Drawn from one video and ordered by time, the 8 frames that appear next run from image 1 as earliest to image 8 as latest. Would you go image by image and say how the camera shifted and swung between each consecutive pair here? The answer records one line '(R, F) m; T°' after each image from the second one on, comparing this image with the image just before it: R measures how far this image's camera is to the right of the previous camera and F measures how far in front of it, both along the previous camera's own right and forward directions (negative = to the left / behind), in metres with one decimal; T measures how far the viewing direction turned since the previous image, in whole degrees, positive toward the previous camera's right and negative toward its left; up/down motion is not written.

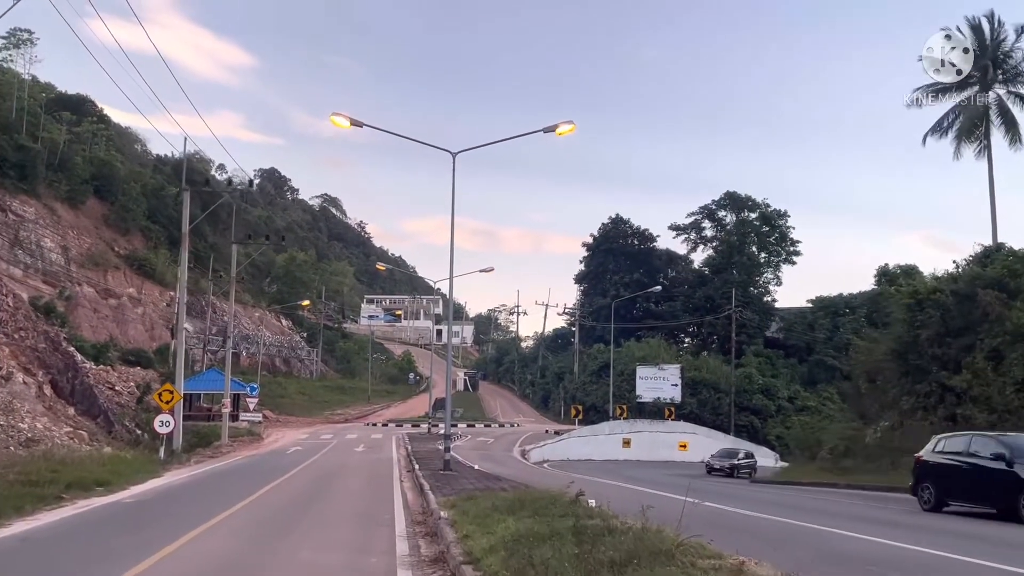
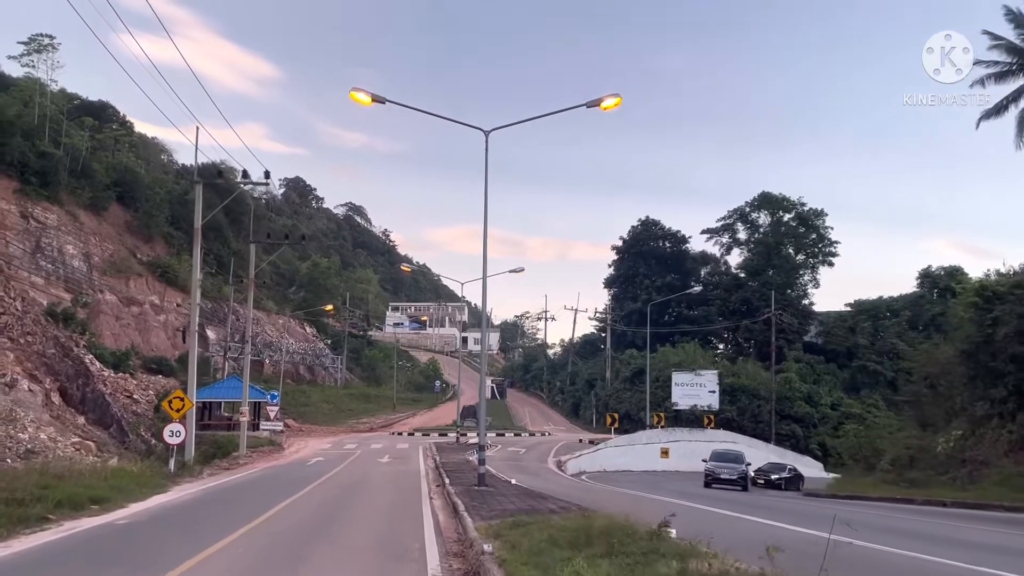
(-0.4, +2.1) m; -2°
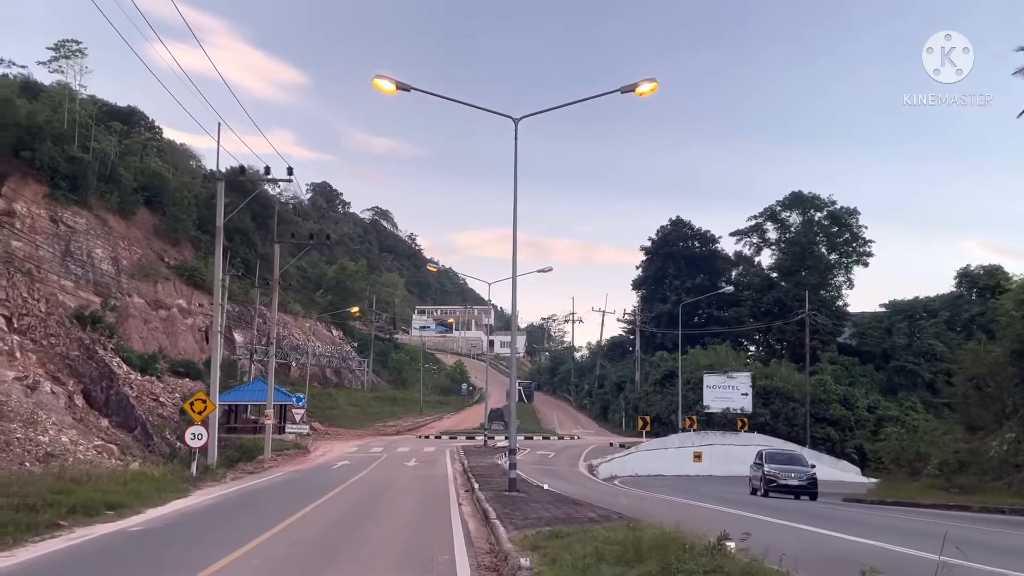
(-0.1, +0.8) m; -2°
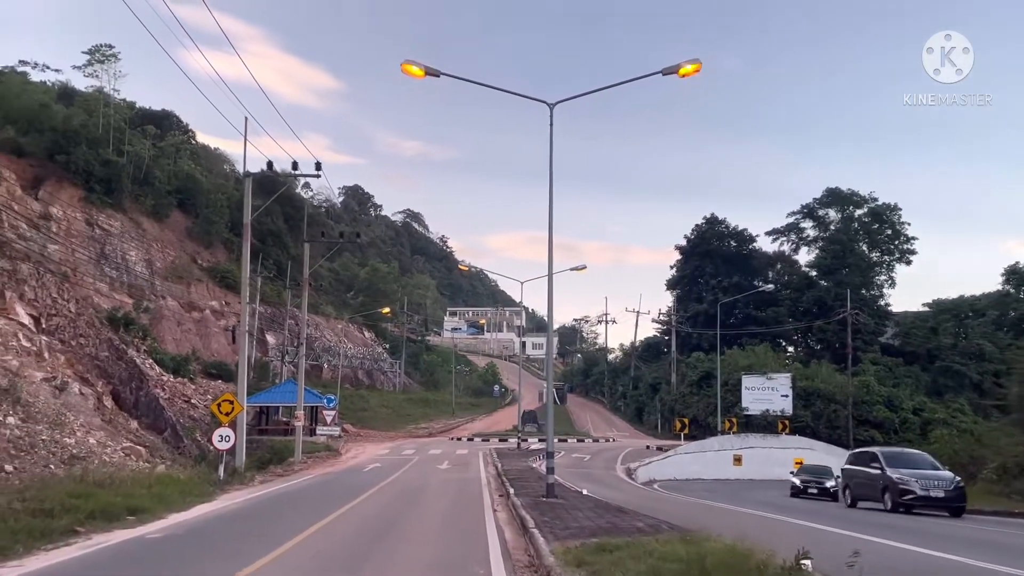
(-0.1, +0.9) m; -2°
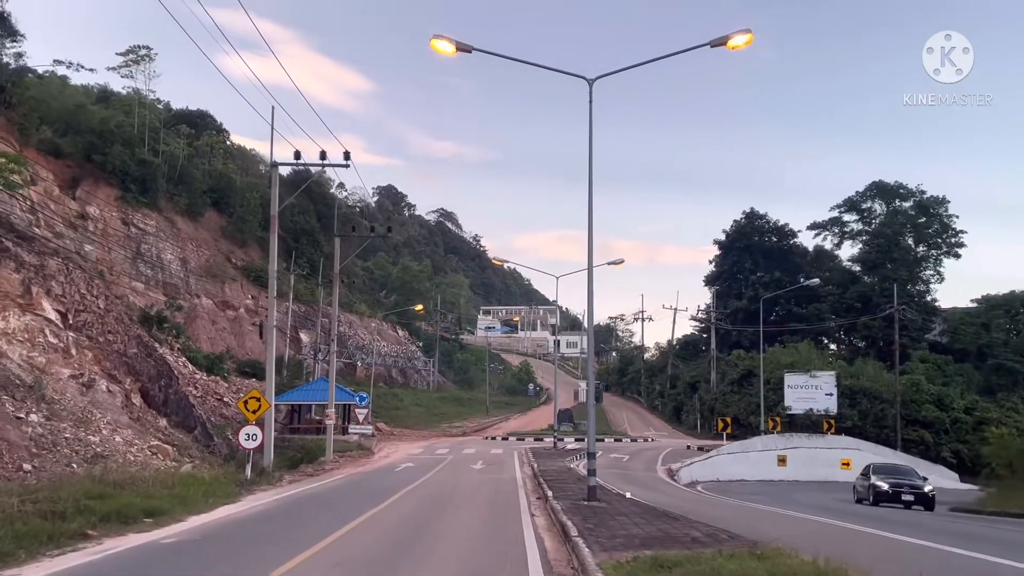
(-0.1, +1.0) m; -2°
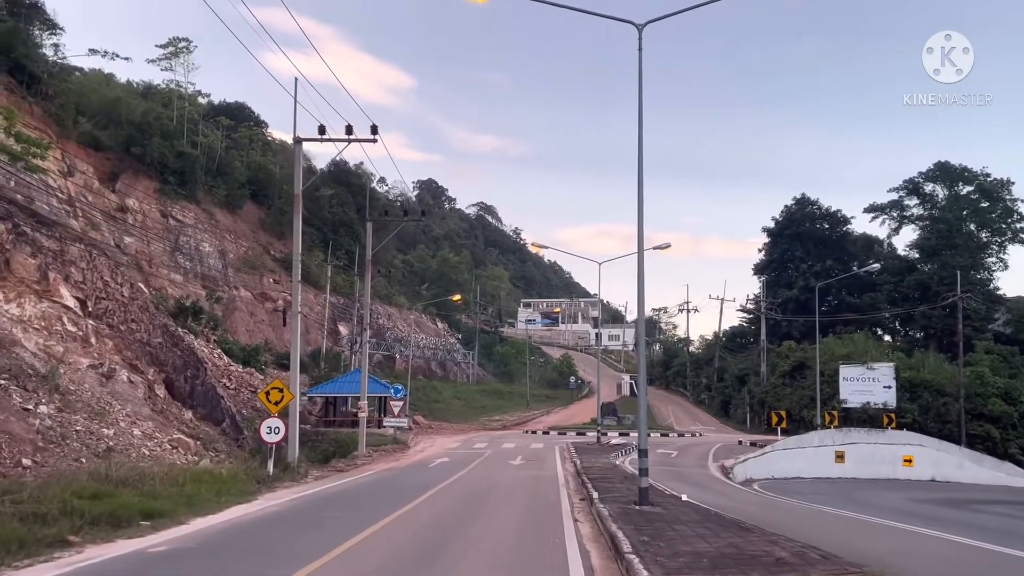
(0.0, +1.7) m; -3°
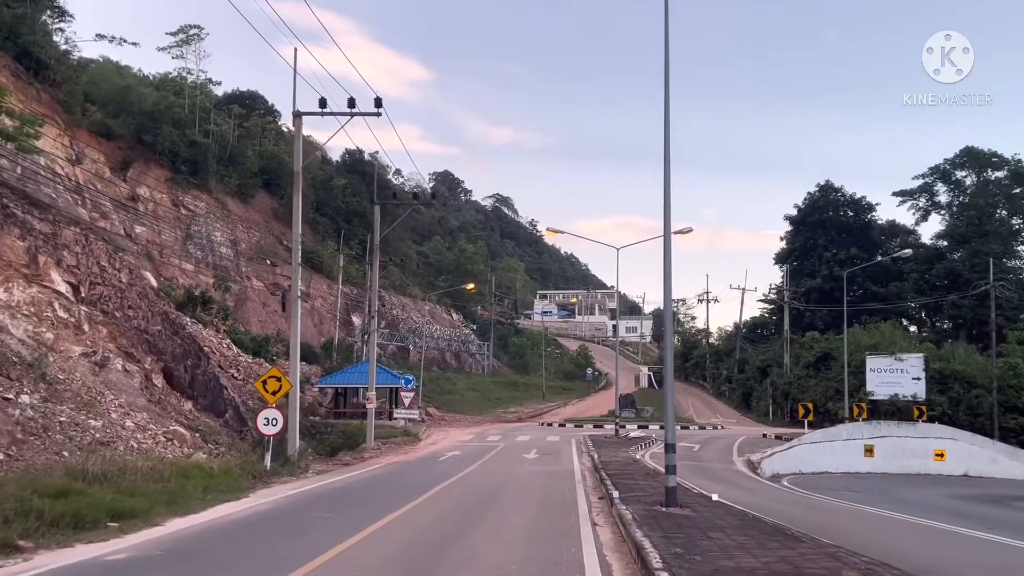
(+0.1, +1.4) m; -1°
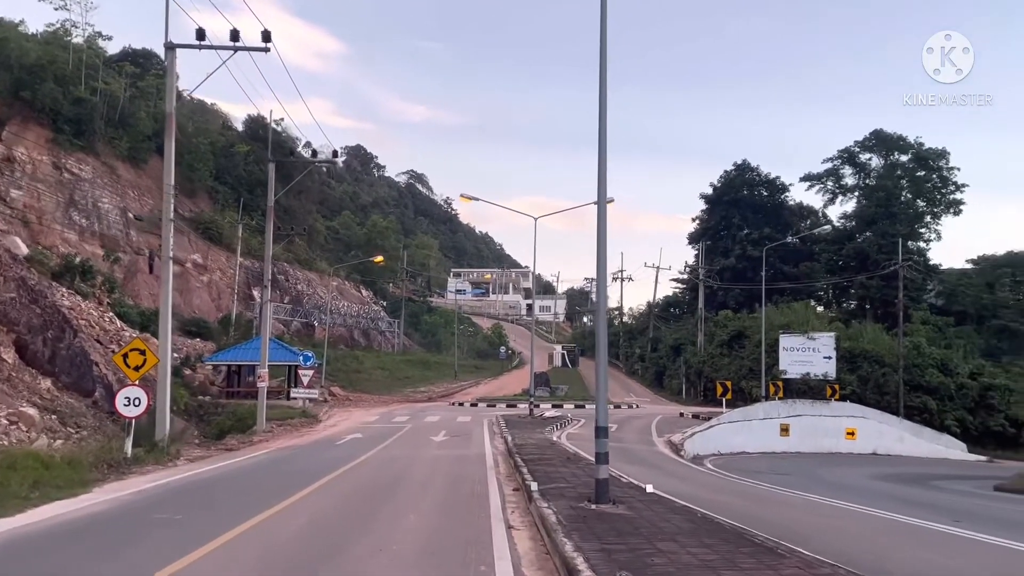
(+0.2, +2.1) m; +6°
